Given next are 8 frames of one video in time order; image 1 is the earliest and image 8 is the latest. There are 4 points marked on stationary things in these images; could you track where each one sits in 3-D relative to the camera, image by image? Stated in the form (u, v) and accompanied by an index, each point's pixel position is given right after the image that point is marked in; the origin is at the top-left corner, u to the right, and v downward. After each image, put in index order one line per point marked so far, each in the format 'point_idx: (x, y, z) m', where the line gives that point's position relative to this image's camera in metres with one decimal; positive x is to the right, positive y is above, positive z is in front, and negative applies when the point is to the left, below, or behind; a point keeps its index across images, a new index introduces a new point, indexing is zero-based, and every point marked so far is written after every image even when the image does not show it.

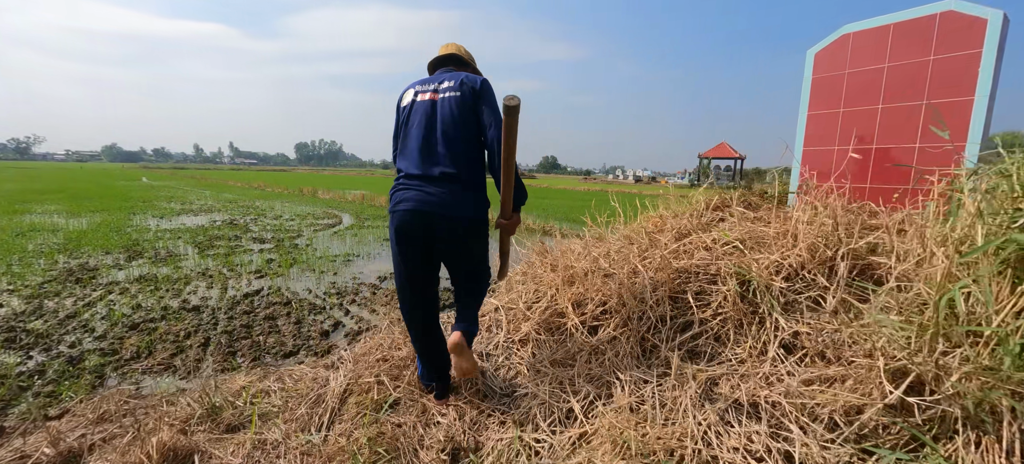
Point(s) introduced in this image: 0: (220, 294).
0: (-3.3, -0.7, +4.6) m
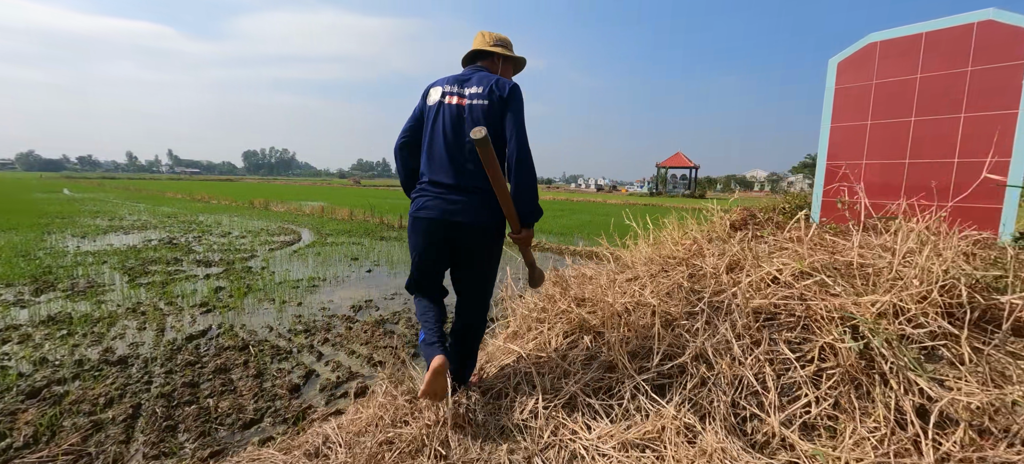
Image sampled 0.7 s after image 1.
0: (-3.2, -1.0, +3.8) m
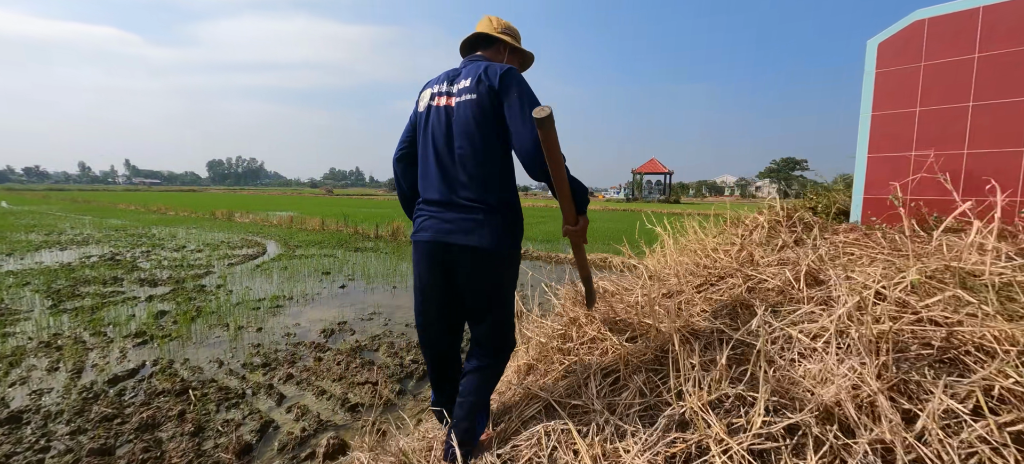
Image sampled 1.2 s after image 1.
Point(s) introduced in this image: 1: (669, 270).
0: (-3.2, -1.1, +3.0) m
1: (+1.2, -0.3, +3.0) m
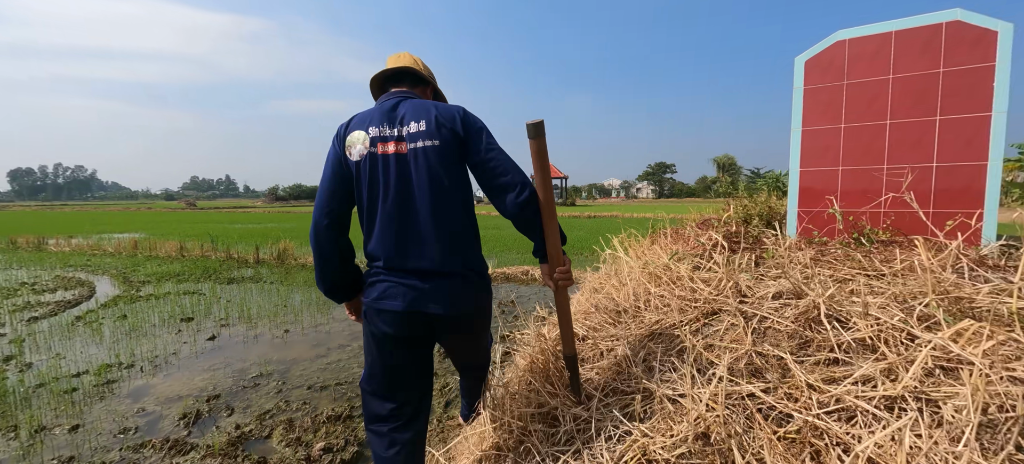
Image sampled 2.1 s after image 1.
0: (-3.4, -1.4, +1.5) m
1: (+0.8, -0.5, +2.6) m
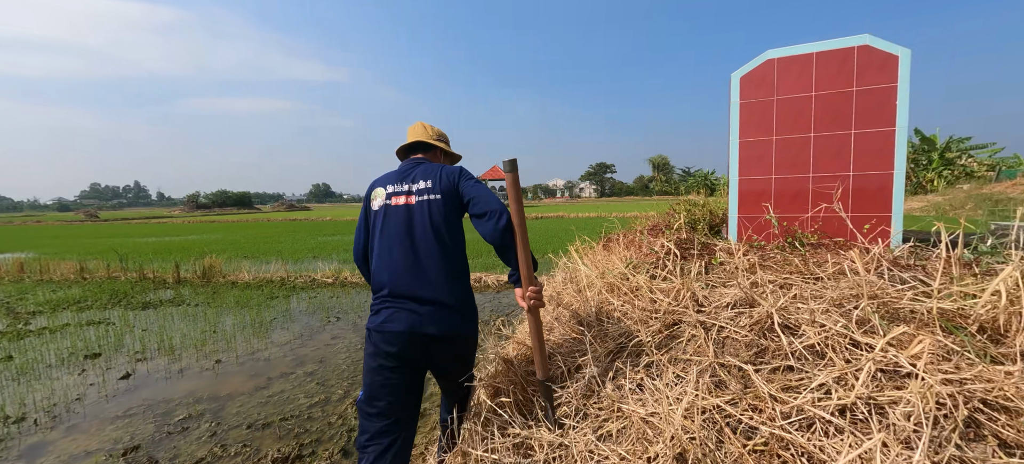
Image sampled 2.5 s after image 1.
0: (-3.4, -1.7, +1.0) m
1: (+0.6, -0.5, +2.7) m
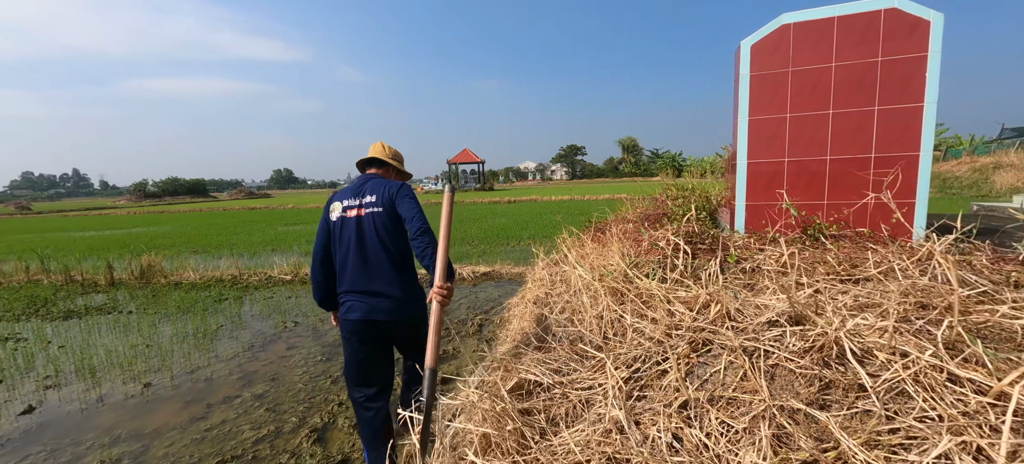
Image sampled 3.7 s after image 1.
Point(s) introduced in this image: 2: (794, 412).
0: (-3.3, -1.8, +0.4) m
1: (+0.5, -0.5, +2.2) m
2: (+1.0, -0.6, +1.4) m
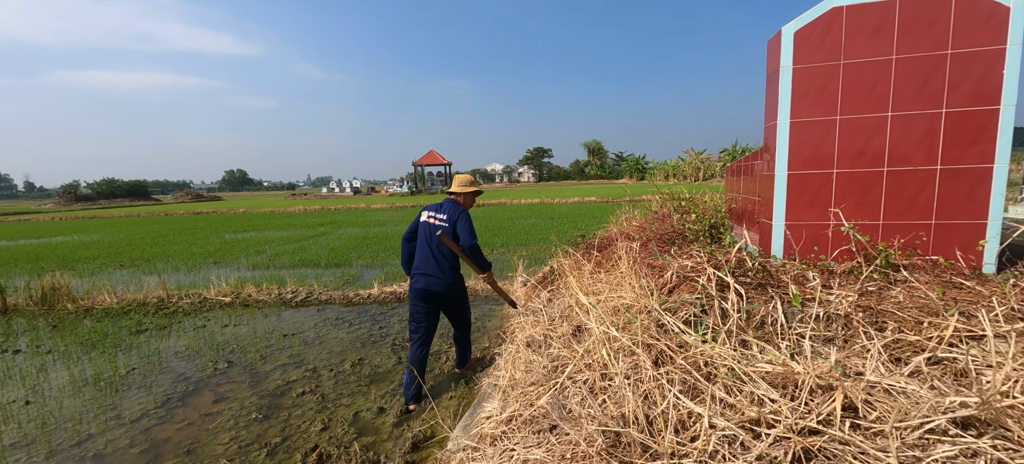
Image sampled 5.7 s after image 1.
0: (-3.1, -2.0, -0.6) m
1: (+0.5, -0.7, +1.5) m
2: (+1.1, -0.8, +0.8) m
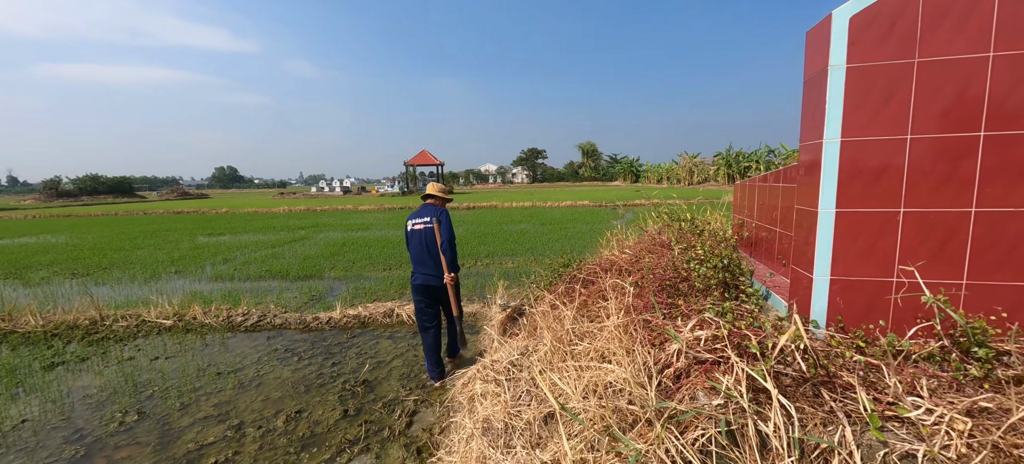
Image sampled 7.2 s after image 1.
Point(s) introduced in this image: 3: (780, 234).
0: (-3.3, -2.2, -1.4) m
1: (+0.3, -1.0, +0.8) m
2: (+0.8, -1.0, +0.1) m
3: (+1.9, 0.0, +2.9) m
